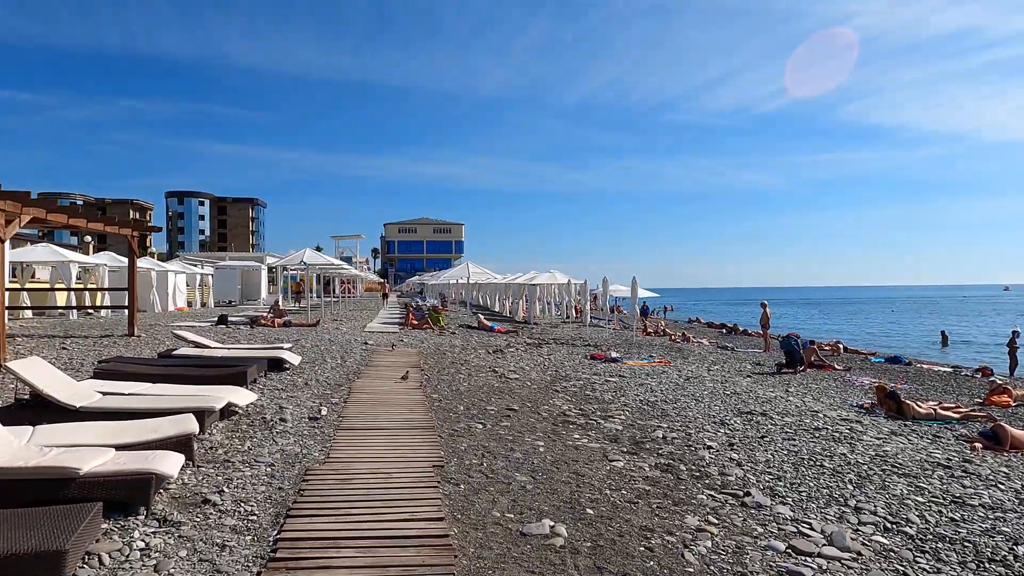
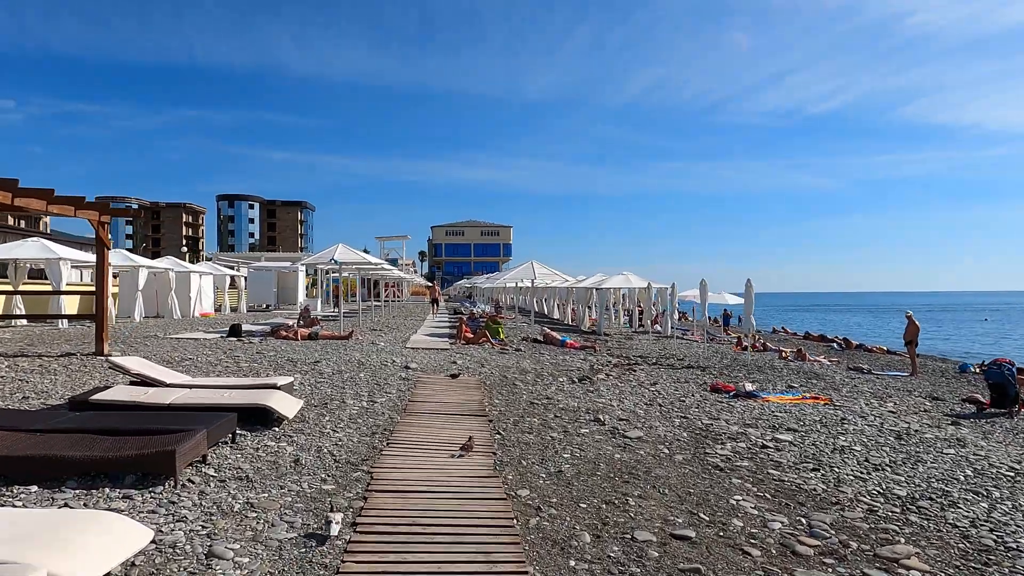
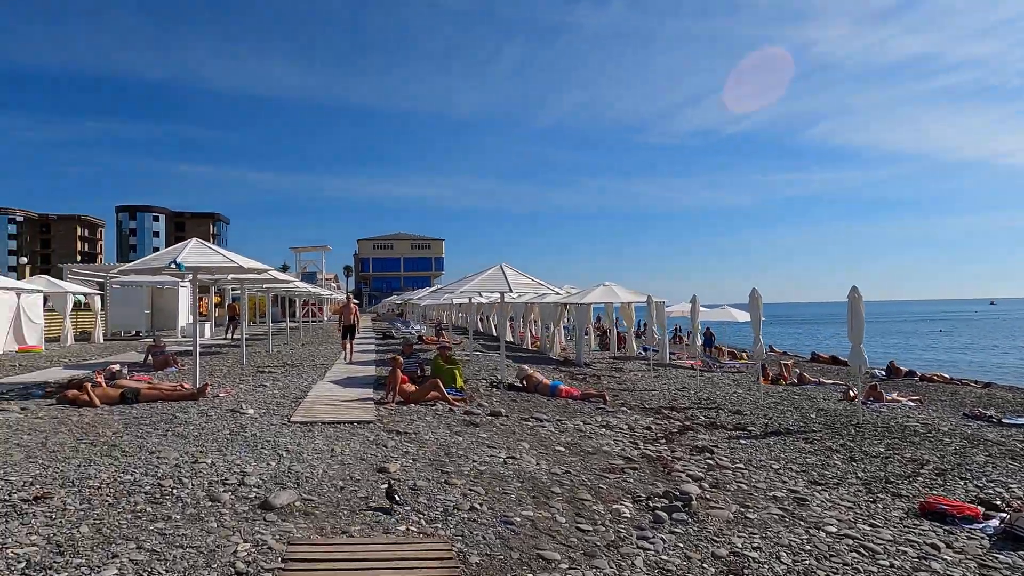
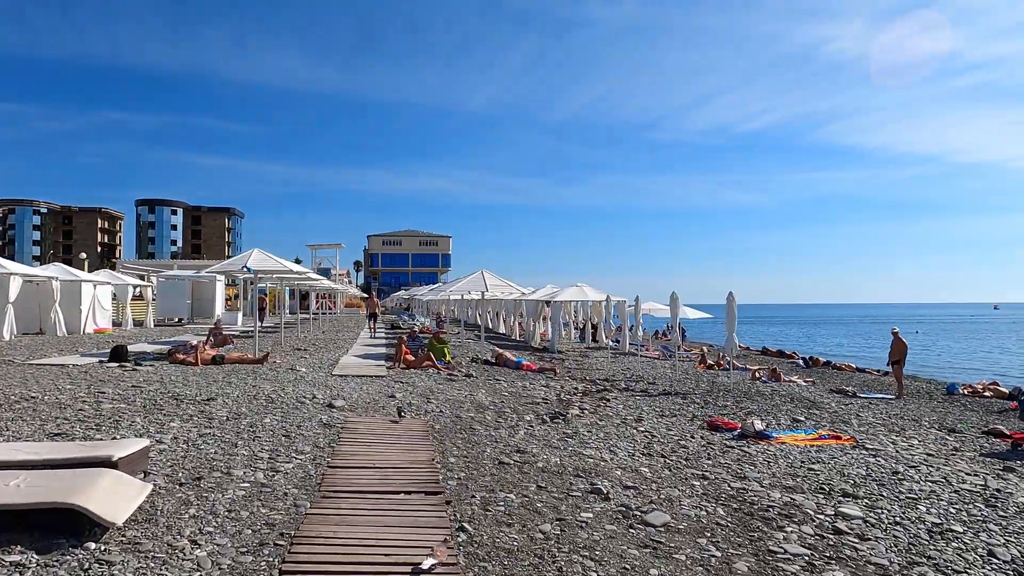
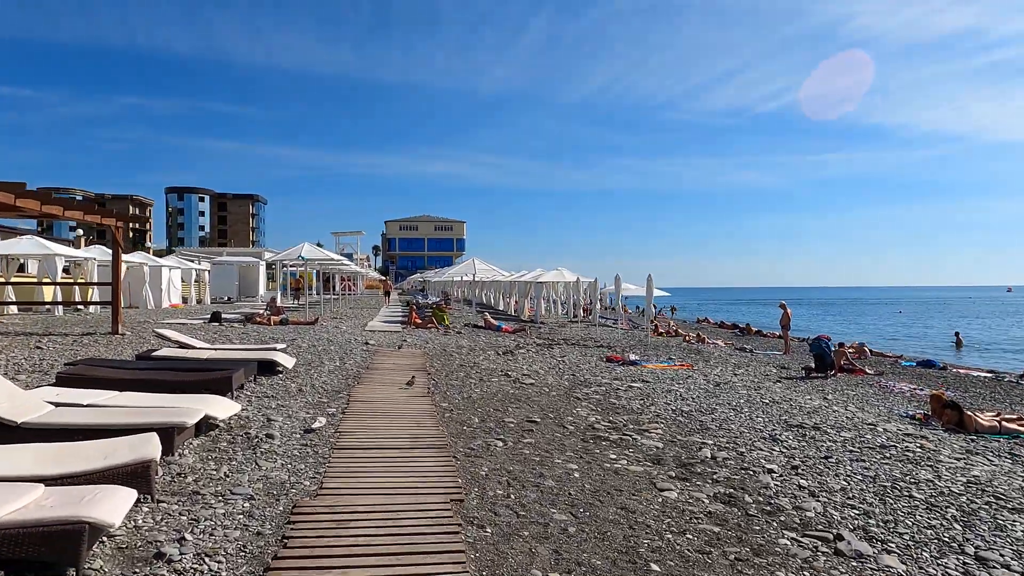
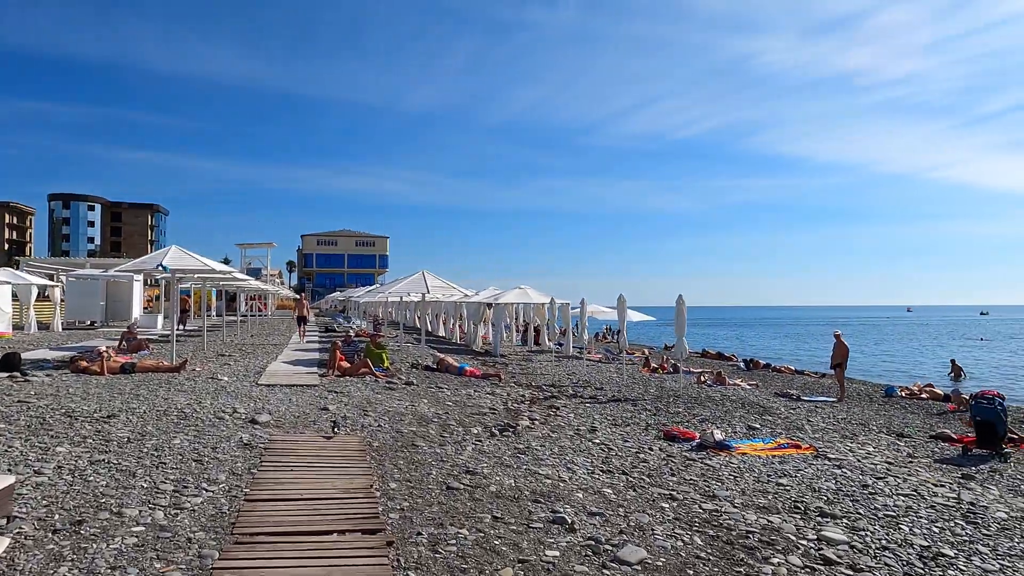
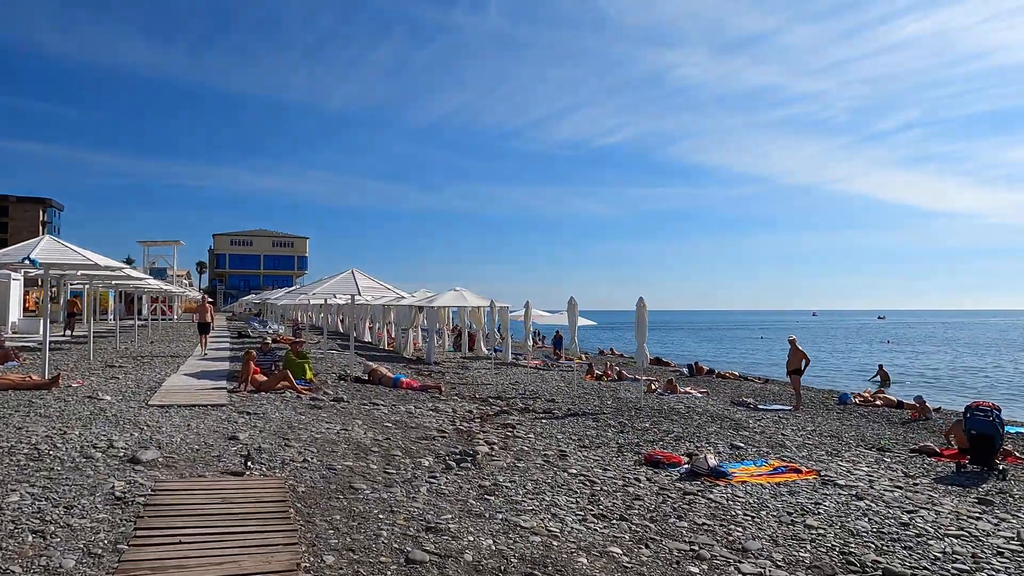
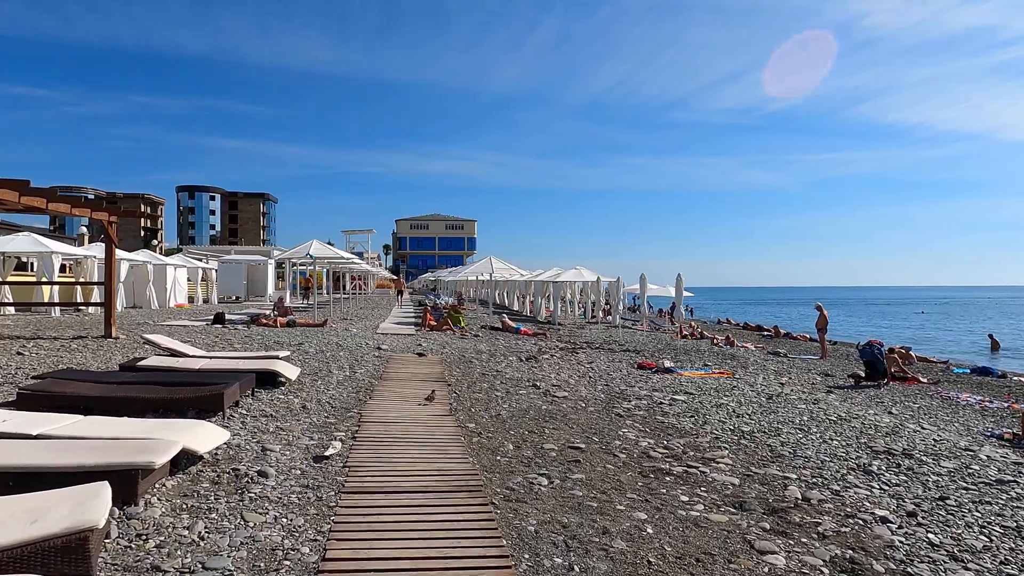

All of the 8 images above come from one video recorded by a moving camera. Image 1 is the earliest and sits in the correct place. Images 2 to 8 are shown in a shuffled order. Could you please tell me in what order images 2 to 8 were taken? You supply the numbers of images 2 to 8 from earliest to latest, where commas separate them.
5, 8, 2, 4, 6, 7, 3
